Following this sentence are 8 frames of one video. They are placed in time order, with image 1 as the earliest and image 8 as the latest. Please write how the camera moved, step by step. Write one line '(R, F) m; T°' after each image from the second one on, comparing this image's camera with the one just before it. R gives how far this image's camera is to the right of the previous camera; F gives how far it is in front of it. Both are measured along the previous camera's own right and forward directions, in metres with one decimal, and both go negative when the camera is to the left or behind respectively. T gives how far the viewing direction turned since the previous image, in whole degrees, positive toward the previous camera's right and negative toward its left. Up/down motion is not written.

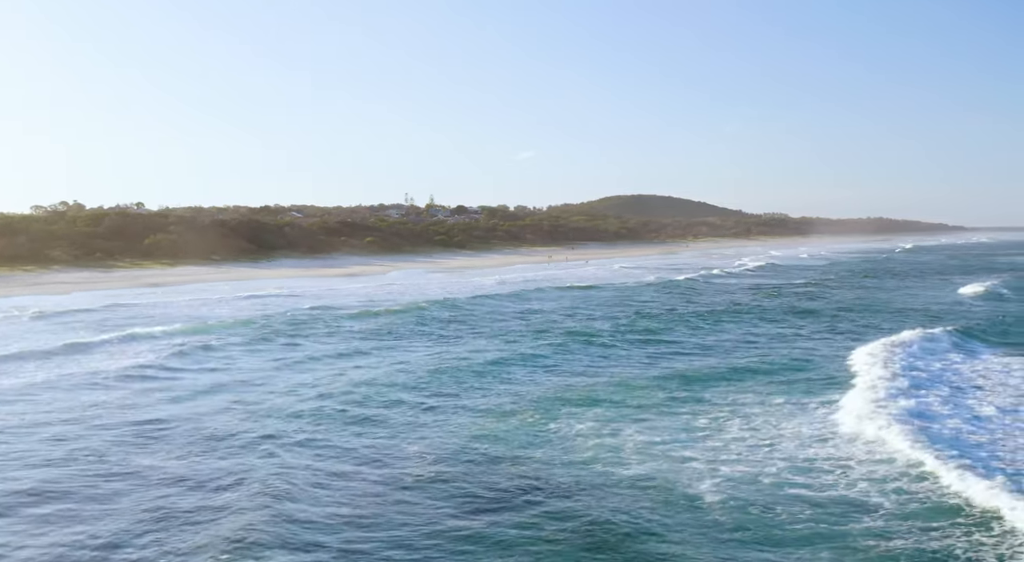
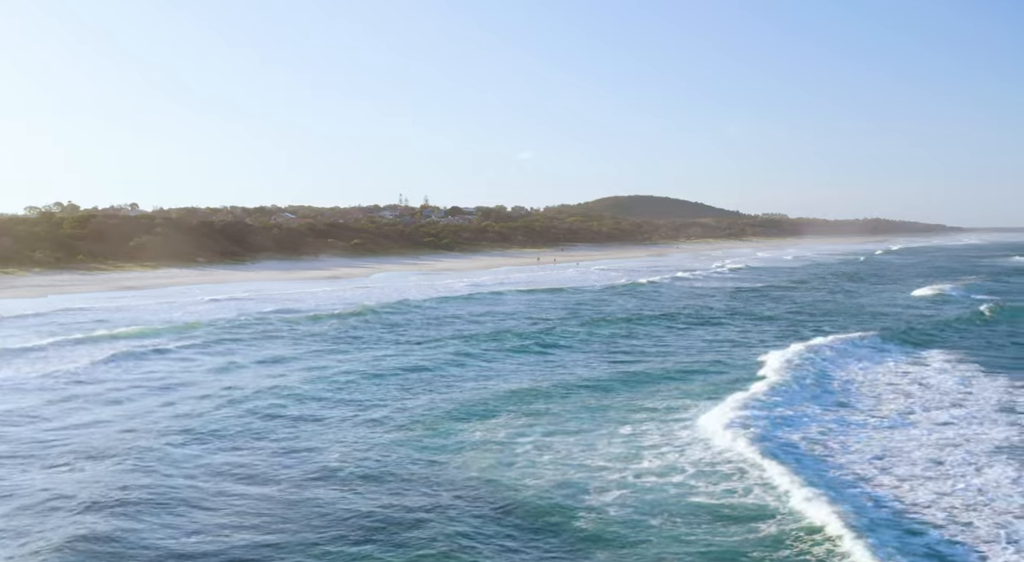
(+1.0, +0.1) m; 0°
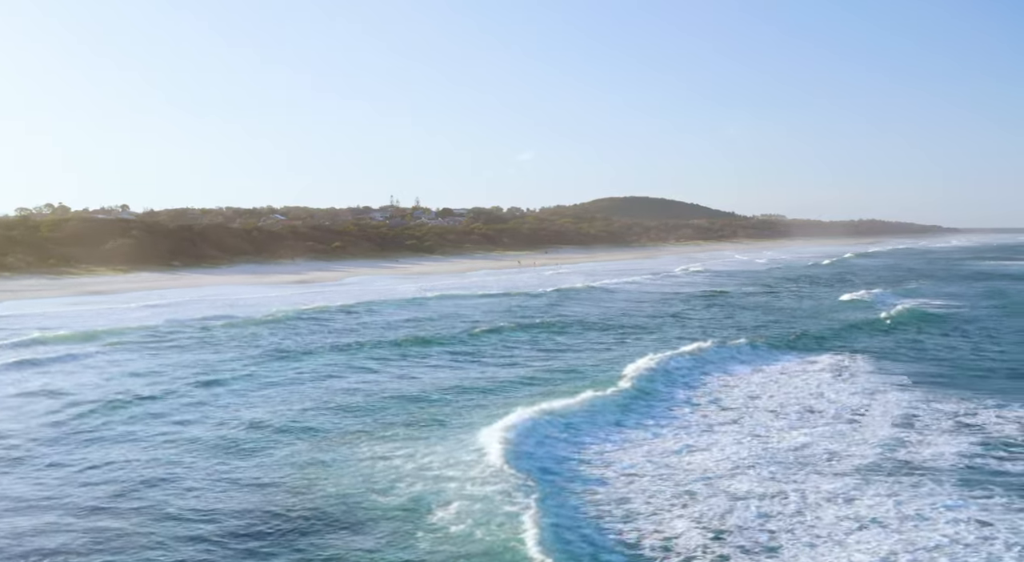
(+1.7, +0.1) m; 0°
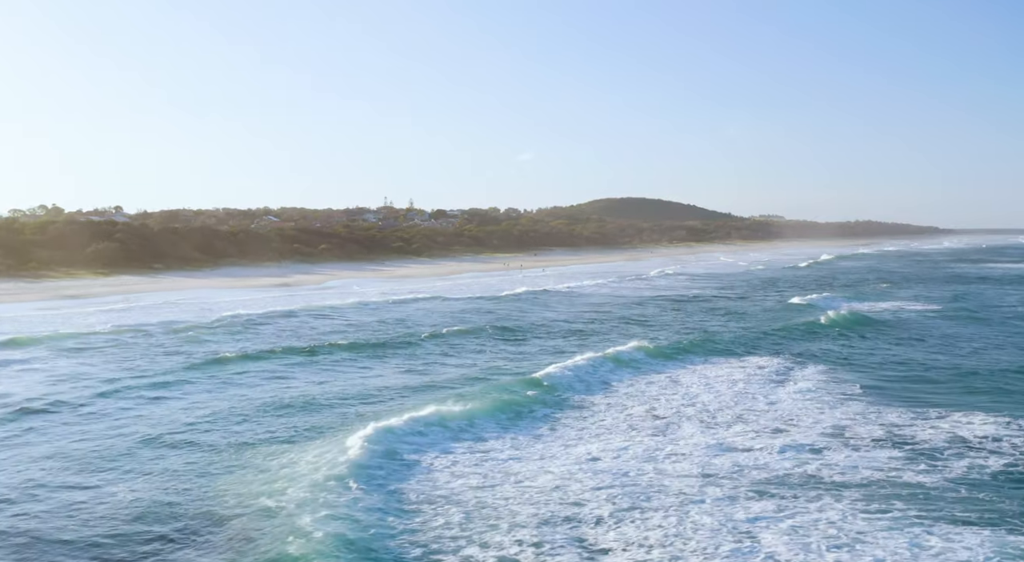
(+1.1, +0.1) m; 0°
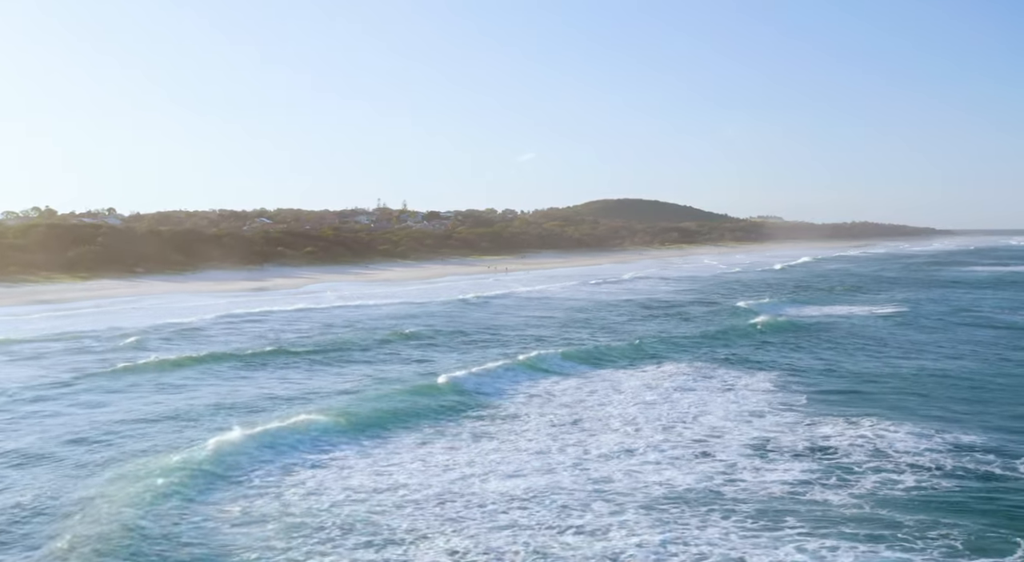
(+1.2, +0.1) m; 0°
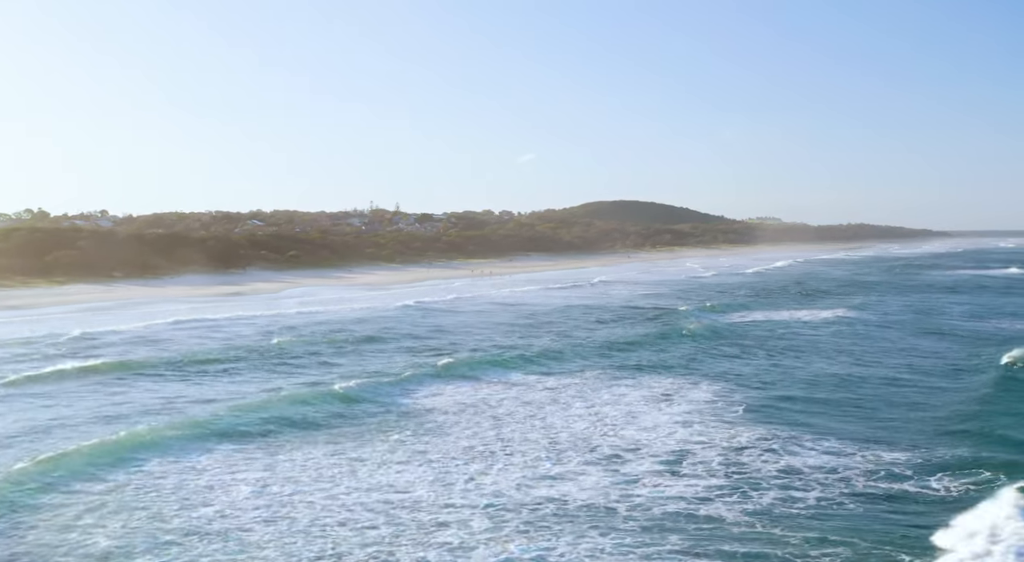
(+1.3, 0.0) m; 0°
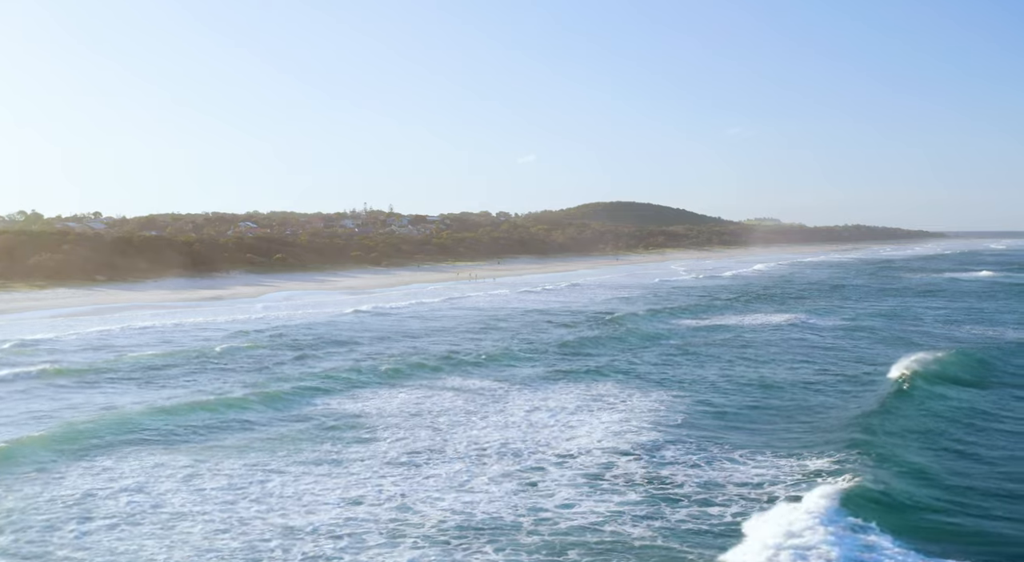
(+1.2, 0.0) m; 0°
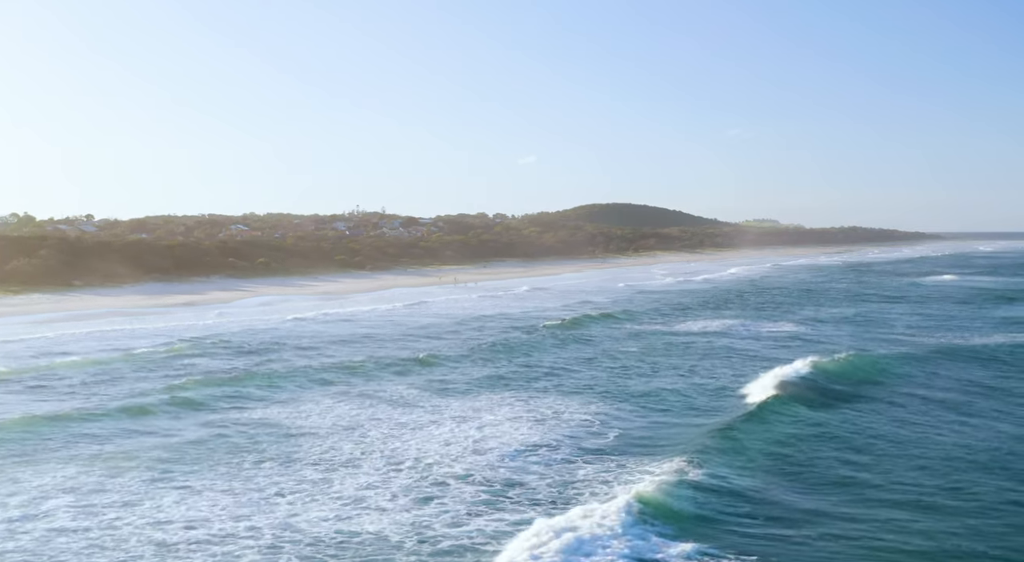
(+1.4, 0.0) m; 0°
